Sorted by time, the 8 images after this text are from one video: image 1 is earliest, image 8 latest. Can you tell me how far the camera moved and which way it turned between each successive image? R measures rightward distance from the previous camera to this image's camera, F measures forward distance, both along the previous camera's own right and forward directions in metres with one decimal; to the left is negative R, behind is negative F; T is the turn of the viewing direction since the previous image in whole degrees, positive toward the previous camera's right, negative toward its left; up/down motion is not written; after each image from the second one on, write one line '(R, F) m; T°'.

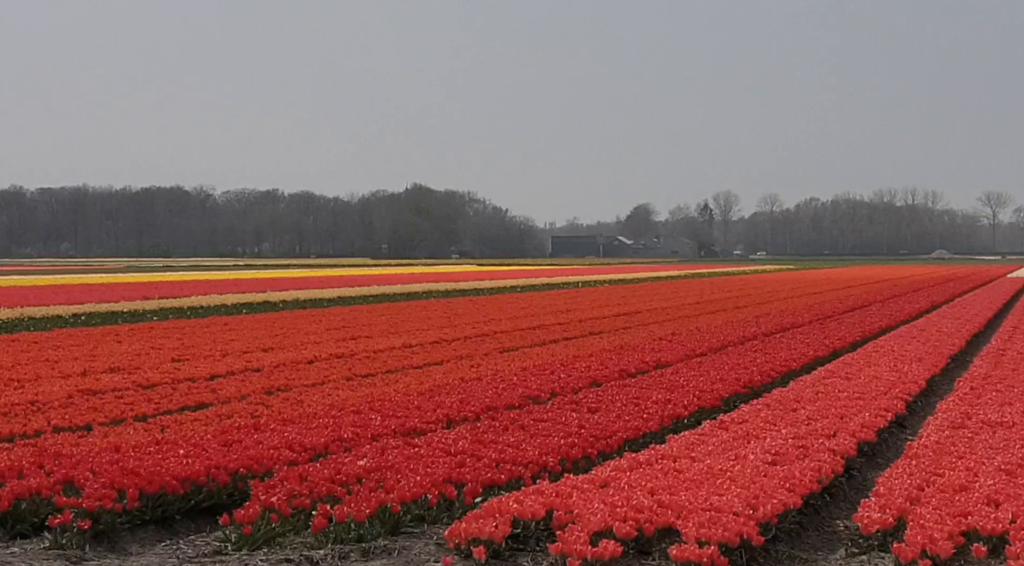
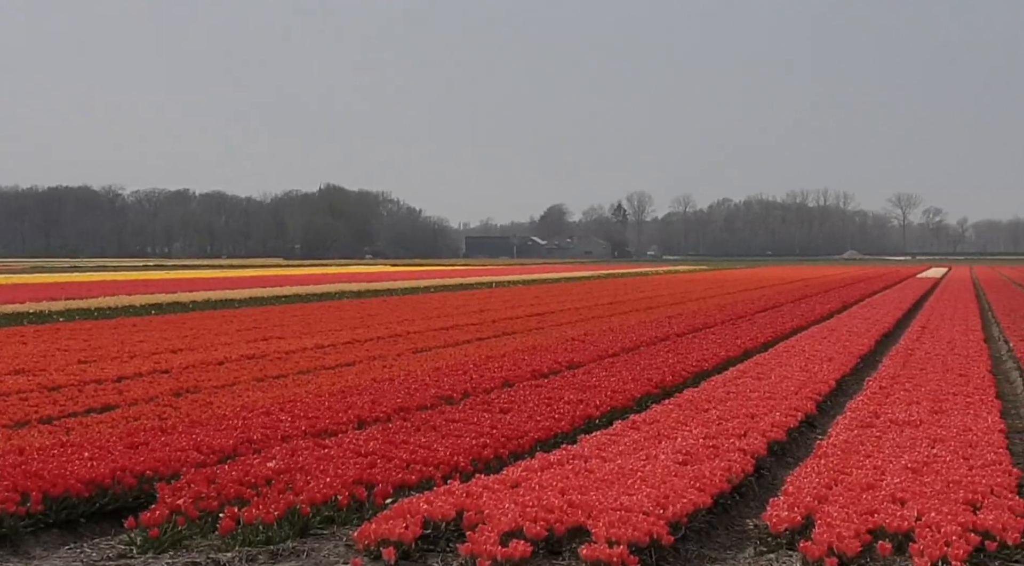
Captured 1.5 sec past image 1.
(+0.5, 0.0) m; +2°
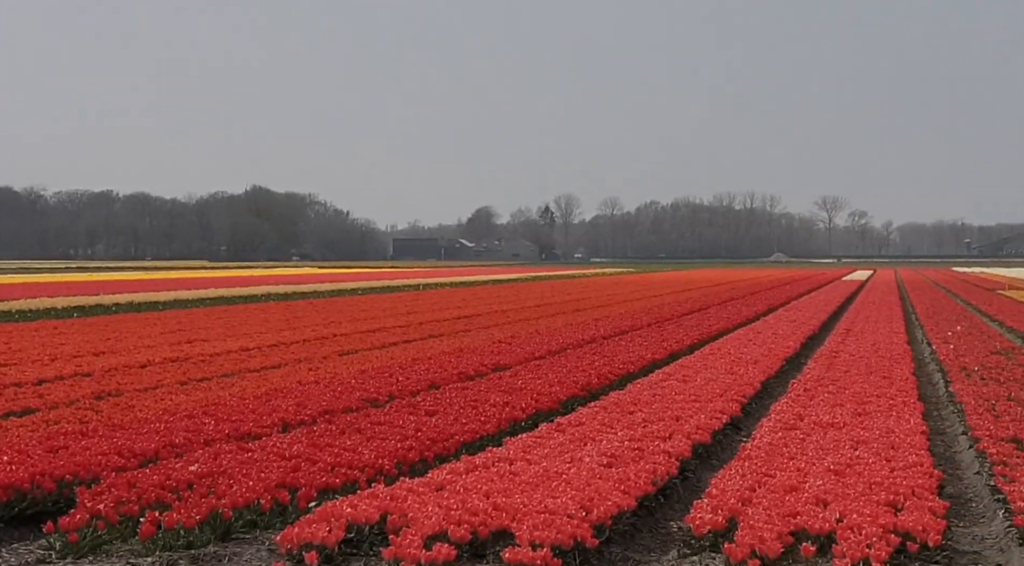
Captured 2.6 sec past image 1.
(+0.5, 0.0) m; +1°
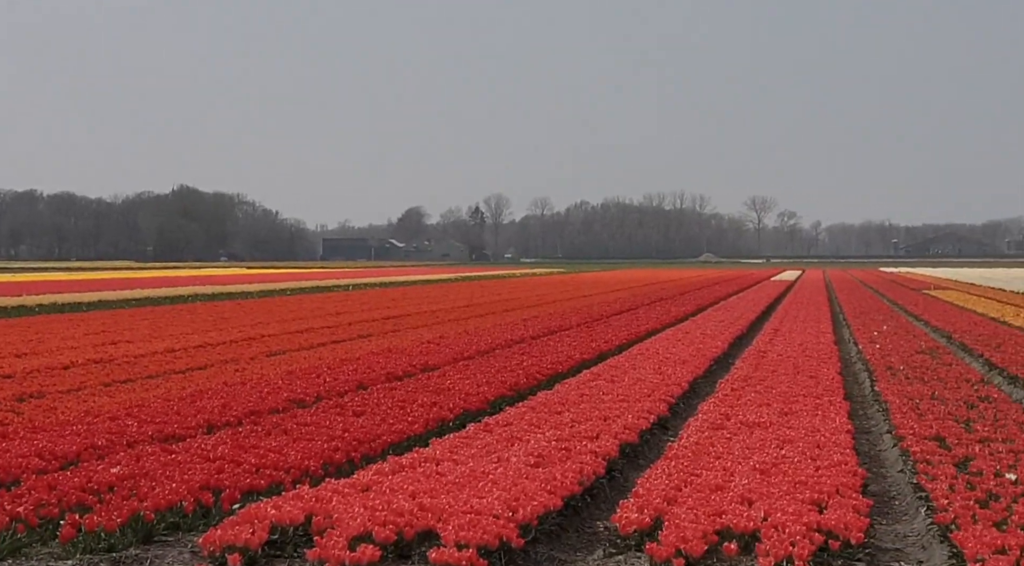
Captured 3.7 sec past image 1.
(+0.6, 0.0) m; +1°
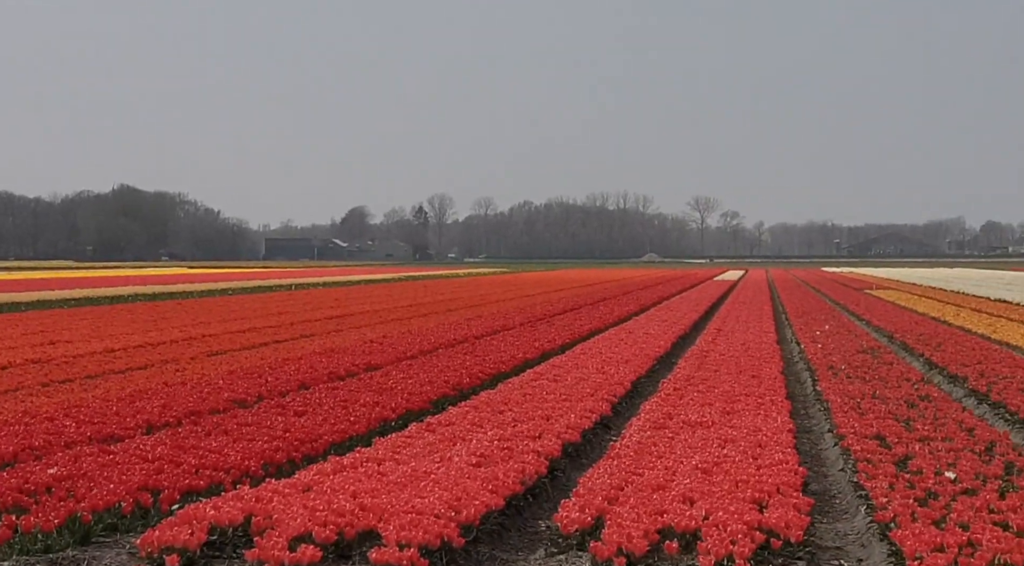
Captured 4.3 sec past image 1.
(+0.4, 0.0) m; +1°
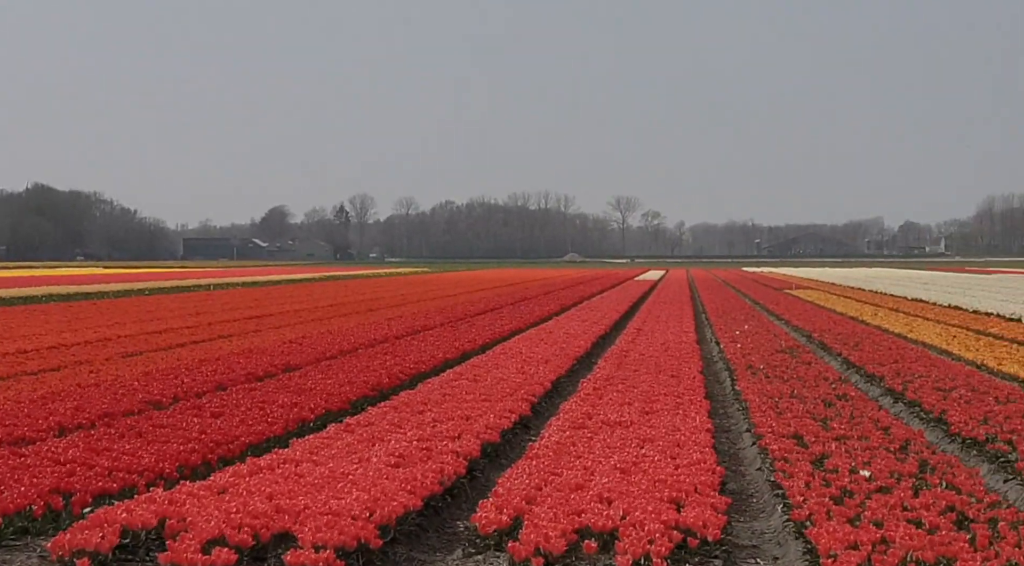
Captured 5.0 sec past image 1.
(+0.5, 0.0) m; +2°
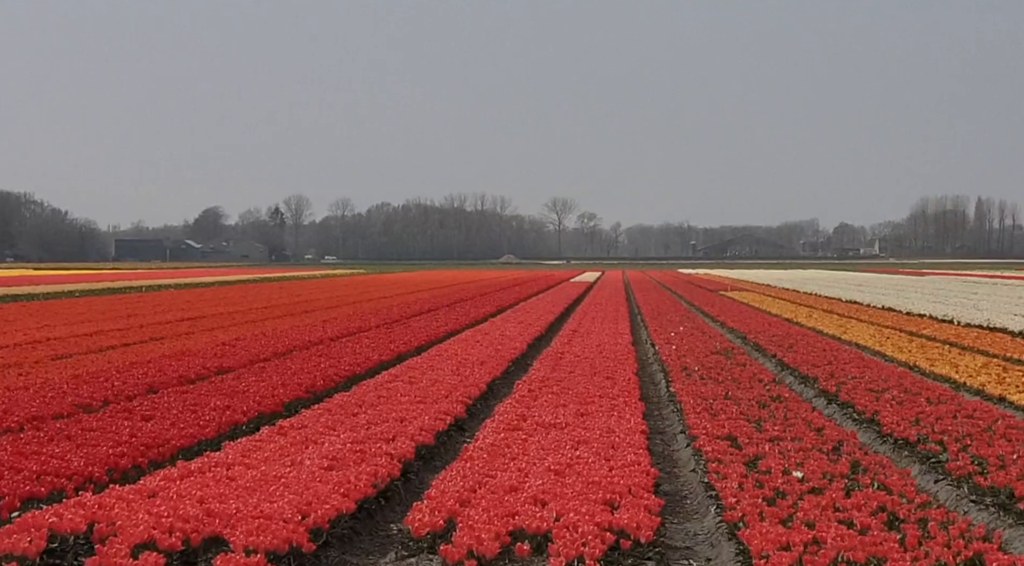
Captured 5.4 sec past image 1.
(+0.4, 0.0) m; +1°
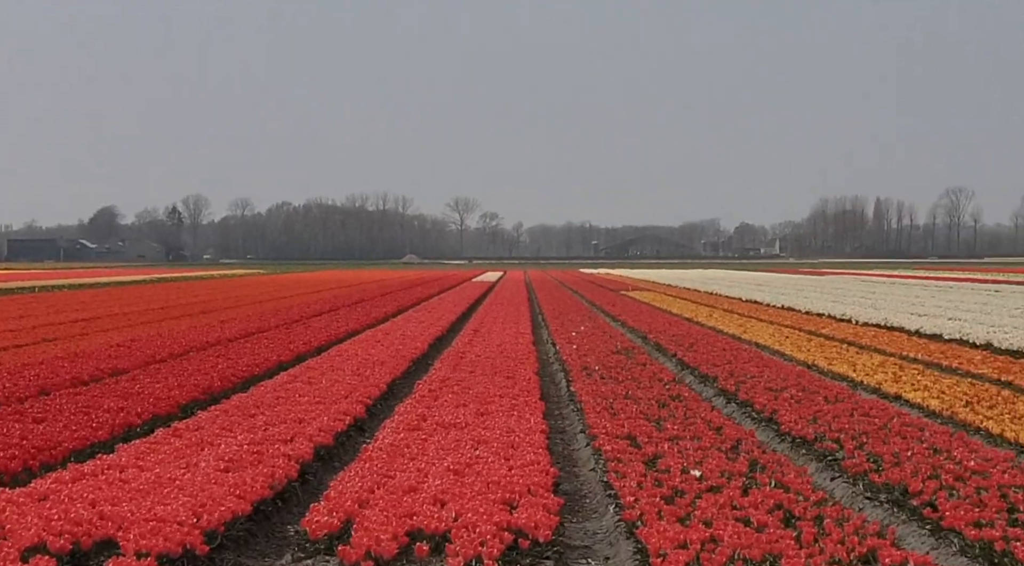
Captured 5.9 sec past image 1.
(+0.6, 0.0) m; +2°
